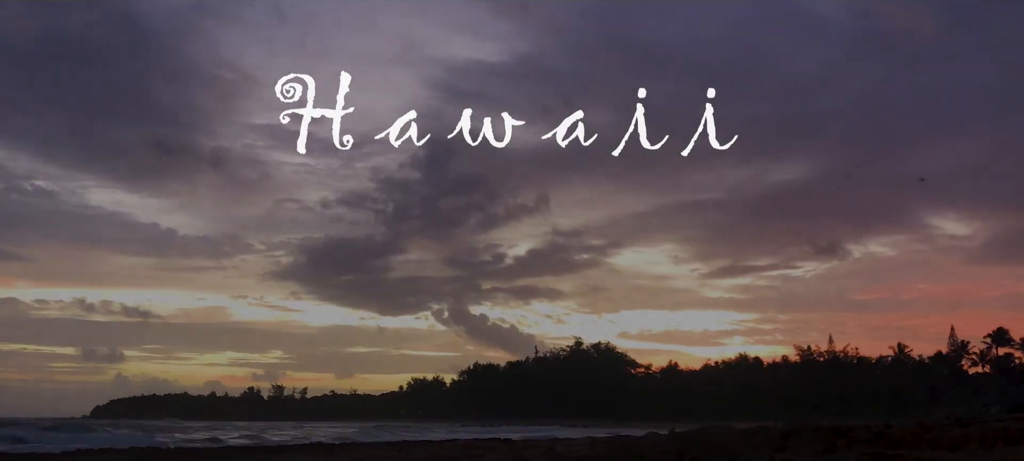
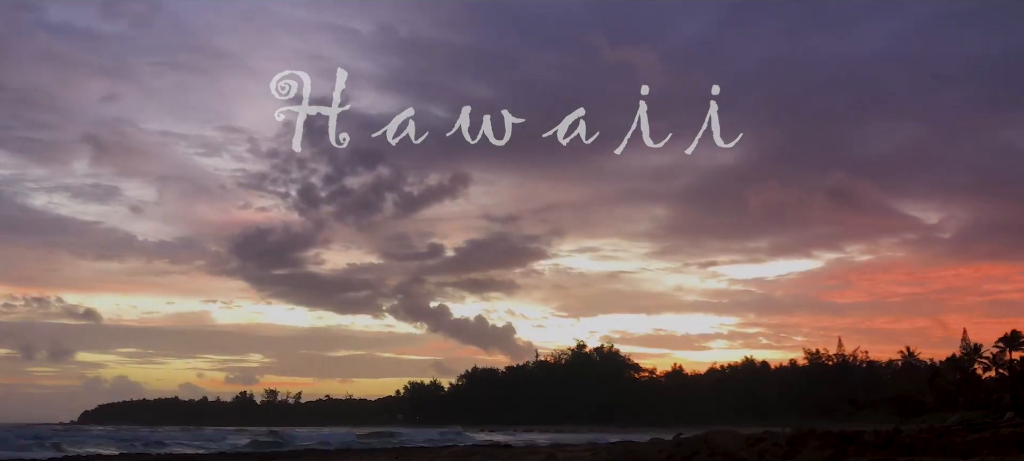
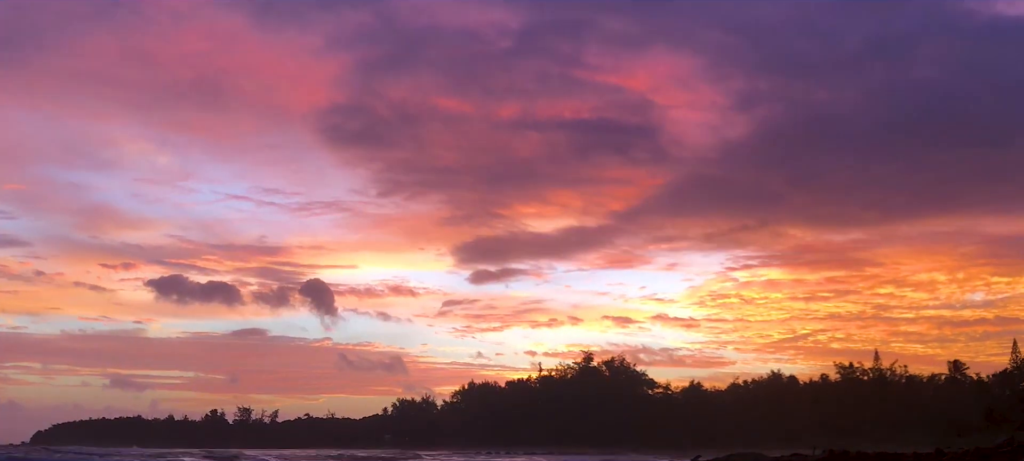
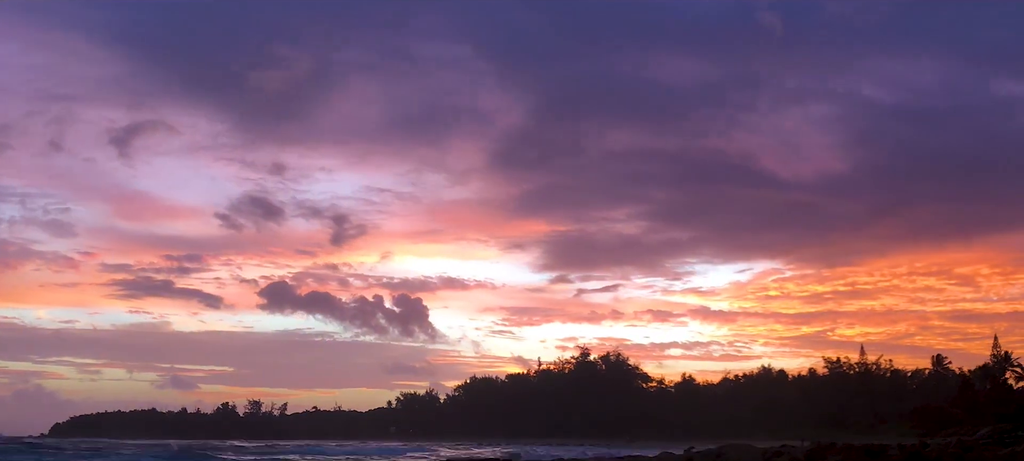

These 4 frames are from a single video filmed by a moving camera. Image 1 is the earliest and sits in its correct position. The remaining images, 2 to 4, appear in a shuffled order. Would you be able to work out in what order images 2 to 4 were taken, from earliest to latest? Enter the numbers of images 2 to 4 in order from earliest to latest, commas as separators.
2, 4, 3
